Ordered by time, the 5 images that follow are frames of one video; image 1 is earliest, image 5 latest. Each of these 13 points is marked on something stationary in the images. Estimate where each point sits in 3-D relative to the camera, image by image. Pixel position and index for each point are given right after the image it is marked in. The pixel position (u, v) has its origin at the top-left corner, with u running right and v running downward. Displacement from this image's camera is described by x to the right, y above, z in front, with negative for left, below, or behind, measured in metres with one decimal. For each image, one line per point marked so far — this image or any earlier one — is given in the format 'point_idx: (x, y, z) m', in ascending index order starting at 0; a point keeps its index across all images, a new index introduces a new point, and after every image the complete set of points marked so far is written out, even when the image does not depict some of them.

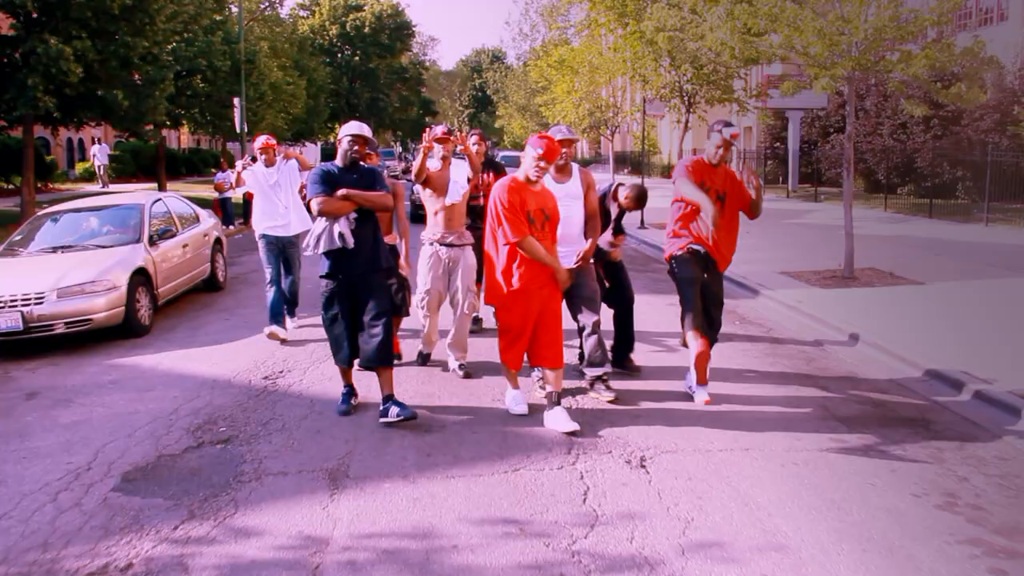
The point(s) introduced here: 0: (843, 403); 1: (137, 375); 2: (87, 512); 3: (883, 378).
0: (+2.6, -0.9, +7.0) m
1: (-3.1, -0.7, +7.6) m
2: (-2.1, -1.1, +4.6) m
3: (+3.3, -0.9, +7.9) m
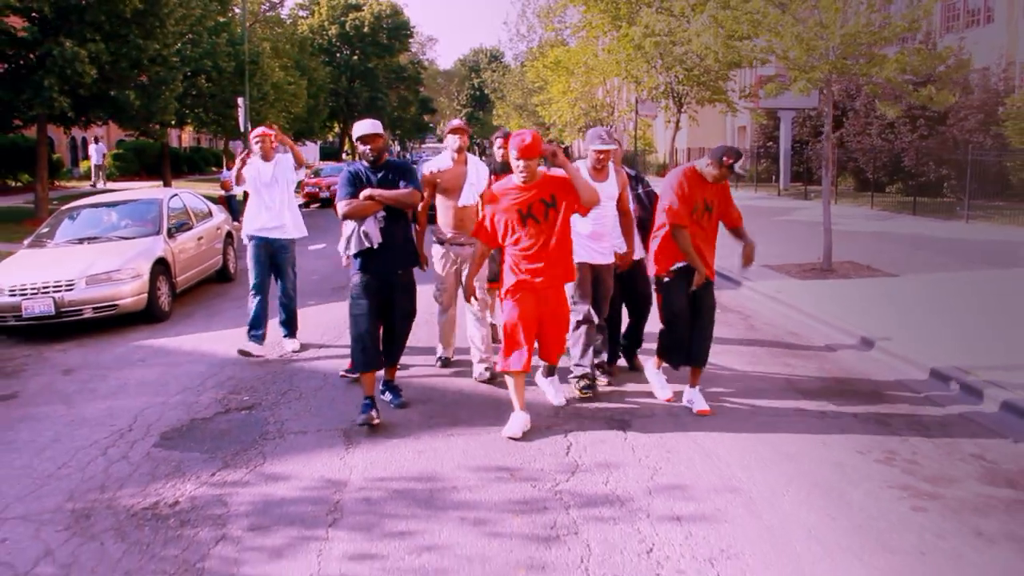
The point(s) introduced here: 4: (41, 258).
0: (+2.5, -0.8, +7.7) m
1: (-3.2, -0.6, +8.2) m
2: (-2.2, -1.0, +5.3) m
3: (+3.2, -0.8, +8.6) m
4: (-5.0, +0.3, +9.6) m
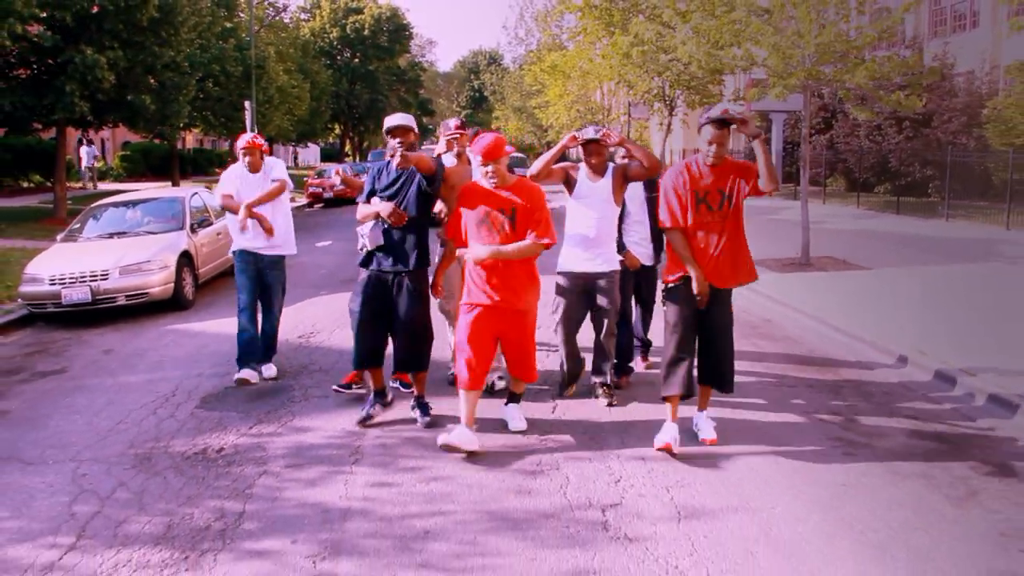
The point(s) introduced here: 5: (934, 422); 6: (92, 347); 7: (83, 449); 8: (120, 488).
0: (+2.5, -0.7, +8.5) m
1: (-3.2, -0.5, +9.1) m
2: (-2.2, -0.9, +6.2) m
3: (+3.2, -0.6, +9.5) m
4: (-5.0, +0.4, +10.5) m
5: (+3.0, -1.0, +6.6) m
6: (-4.1, -0.6, +8.9) m
7: (-2.6, -1.0, +5.6) m
8: (-2.1, -1.1, +4.9) m
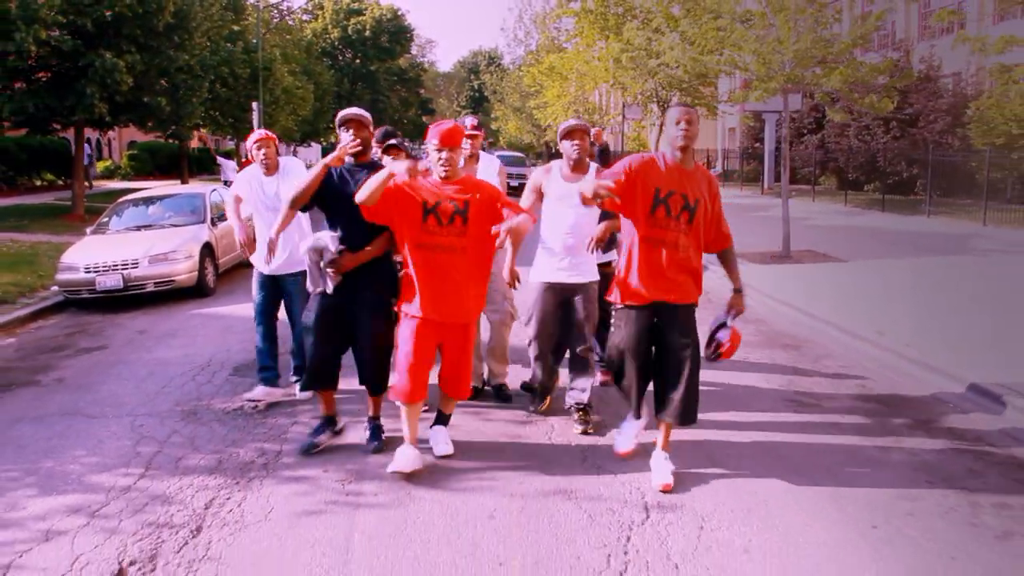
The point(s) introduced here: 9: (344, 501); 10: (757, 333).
0: (+2.4, -0.6, +9.4) m
1: (-3.2, -0.3, +10.0) m
2: (-2.3, -0.7, +7.1) m
3: (+3.1, -0.5, +10.4) m
4: (-5.1, +0.6, +11.4) m
5: (+3.0, -0.8, +7.5) m
6: (-4.1, -0.4, +9.7) m
7: (-2.7, -0.8, +6.5) m
8: (-2.2, -0.9, +5.8) m
9: (-0.9, -1.1, +4.7) m
10: (+2.7, -0.5, +10.3) m
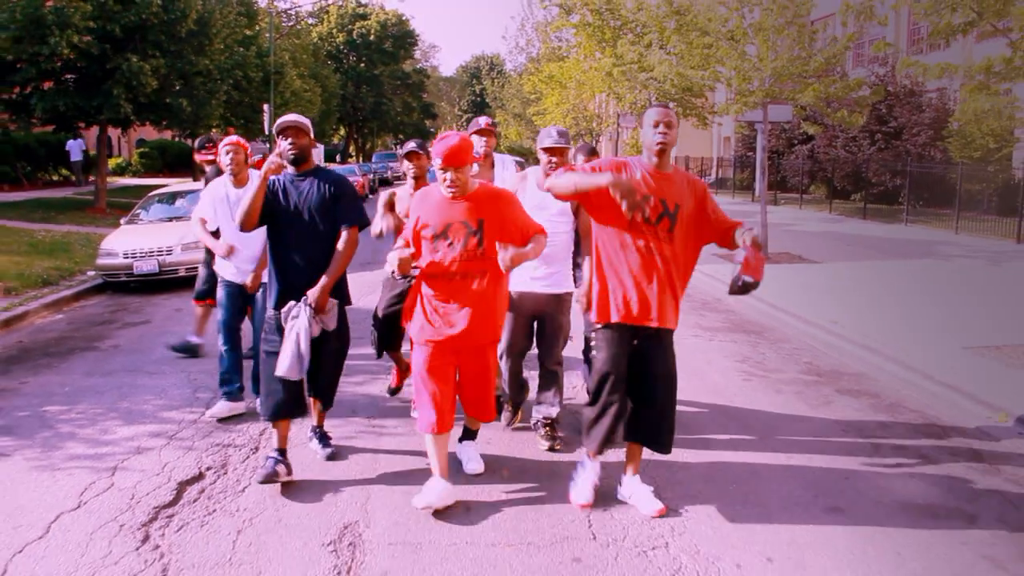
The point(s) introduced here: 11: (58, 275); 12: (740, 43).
0: (+2.4, -0.5, +10.6) m
1: (-3.3, -0.2, +11.2) m
2: (-2.3, -0.6, +8.2) m
3: (+3.1, -0.4, +11.5) m
4: (-5.1, +0.8, +12.6) m
5: (+2.9, -0.8, +8.6) m
6: (-4.2, -0.2, +10.9) m
7: (-2.7, -0.7, +7.7) m
8: (-2.2, -0.8, +7.0) m
9: (-0.9, -0.9, +5.9) m
10: (+2.7, -0.4, +11.4) m
11: (-6.3, +0.2, +12.6) m
12: (+4.0, +4.2, +15.9) m
